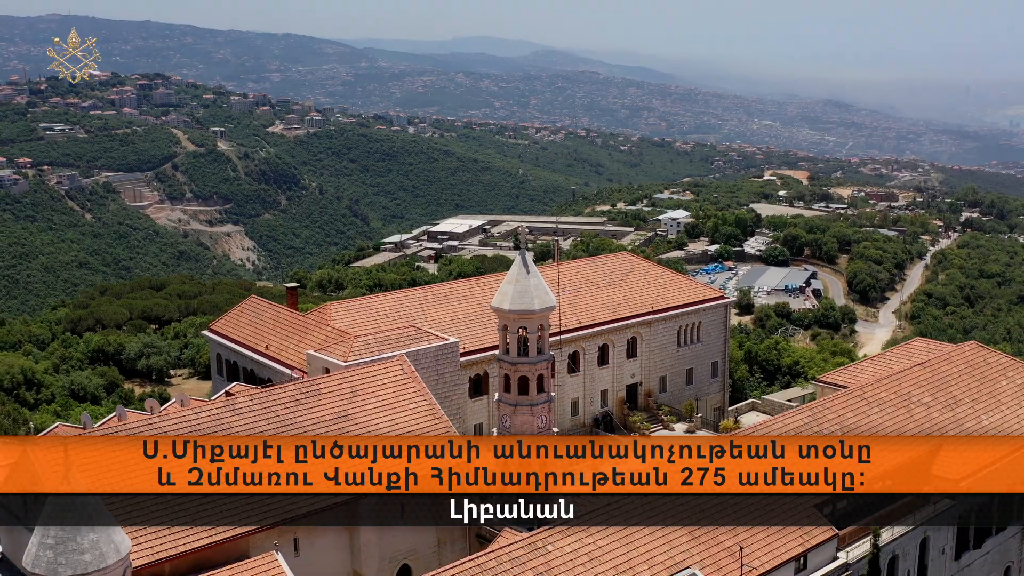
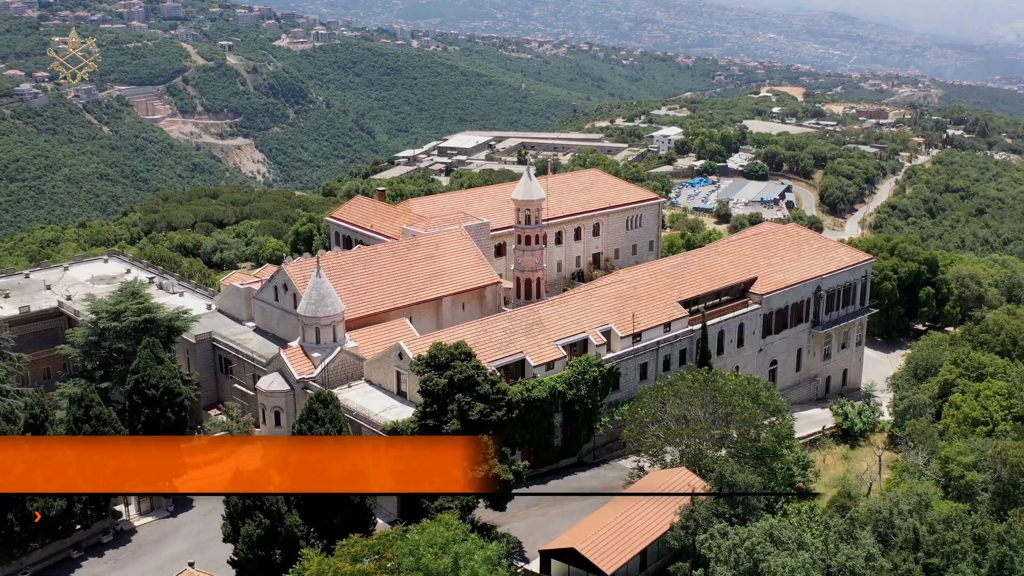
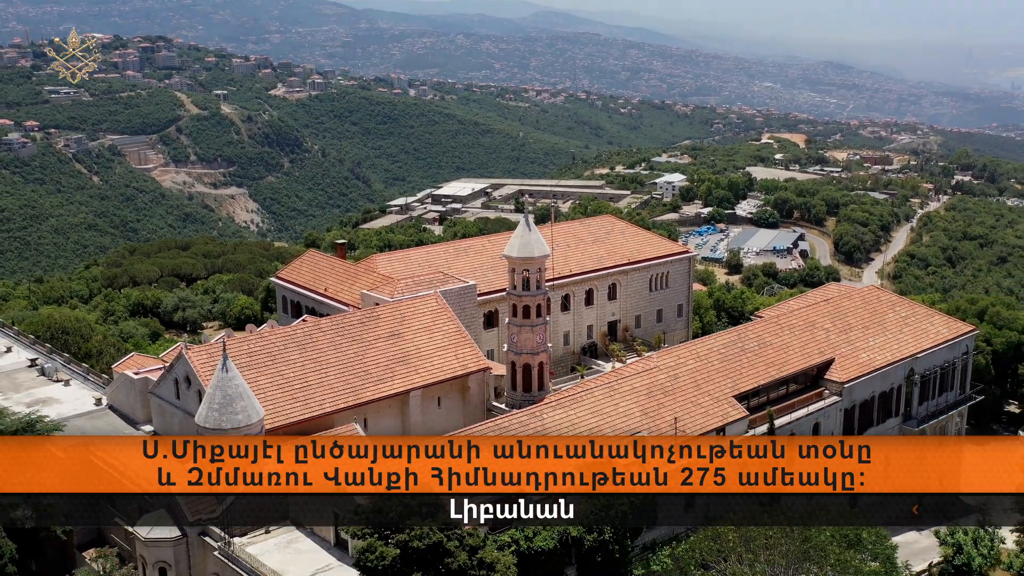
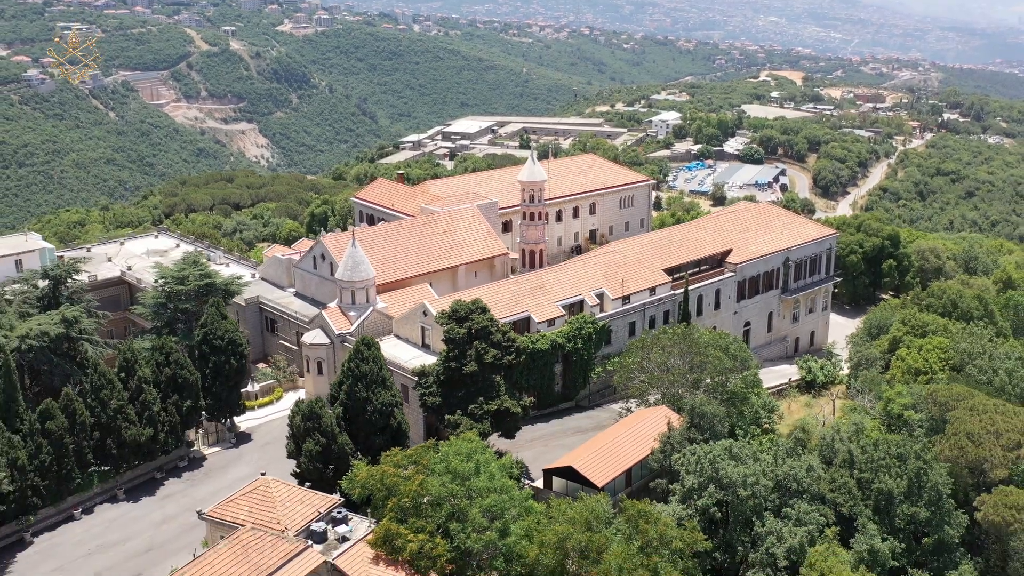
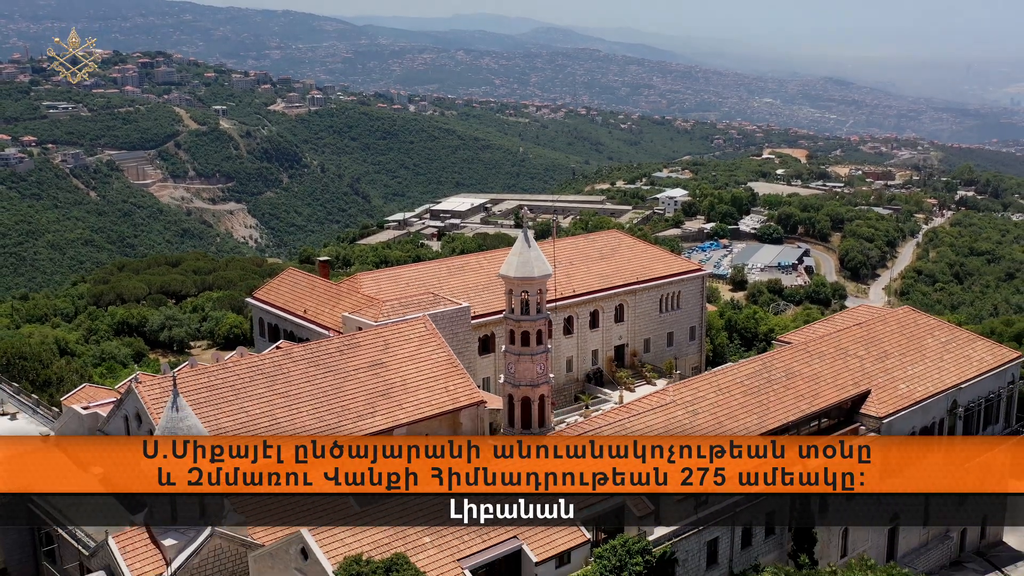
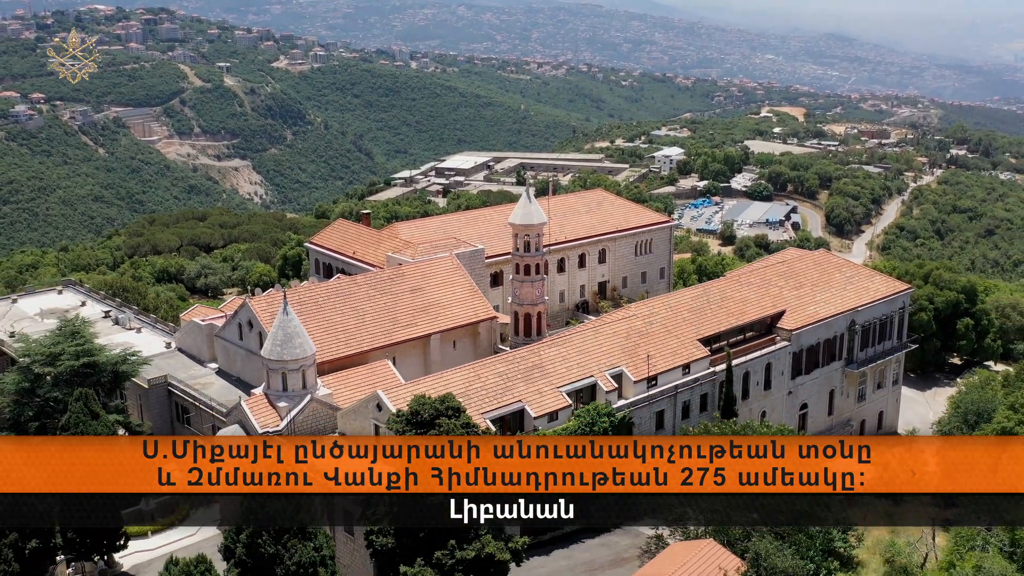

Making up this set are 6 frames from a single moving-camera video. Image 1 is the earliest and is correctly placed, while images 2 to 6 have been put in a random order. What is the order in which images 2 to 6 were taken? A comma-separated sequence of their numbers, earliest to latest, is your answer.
5, 3, 6, 2, 4
